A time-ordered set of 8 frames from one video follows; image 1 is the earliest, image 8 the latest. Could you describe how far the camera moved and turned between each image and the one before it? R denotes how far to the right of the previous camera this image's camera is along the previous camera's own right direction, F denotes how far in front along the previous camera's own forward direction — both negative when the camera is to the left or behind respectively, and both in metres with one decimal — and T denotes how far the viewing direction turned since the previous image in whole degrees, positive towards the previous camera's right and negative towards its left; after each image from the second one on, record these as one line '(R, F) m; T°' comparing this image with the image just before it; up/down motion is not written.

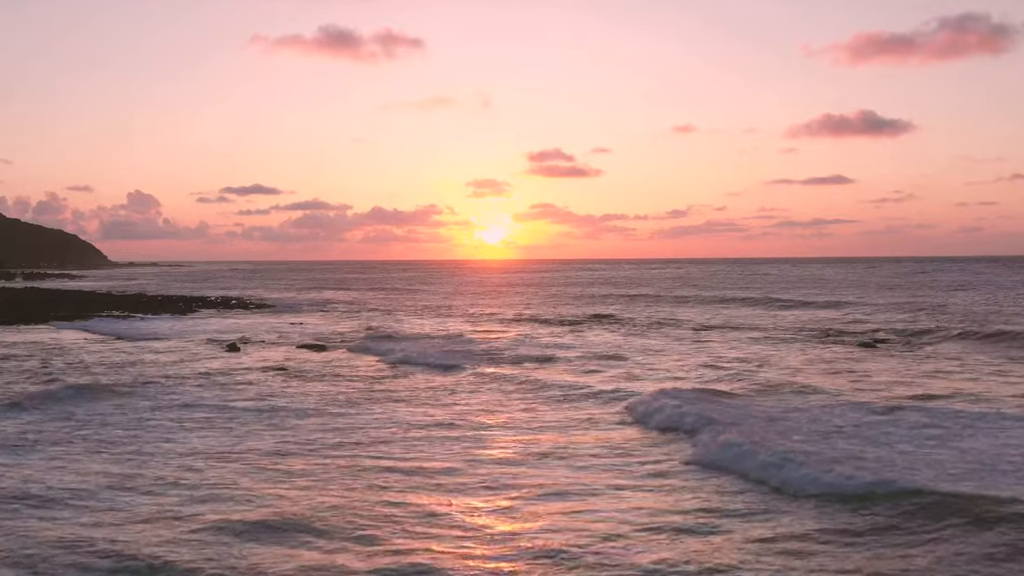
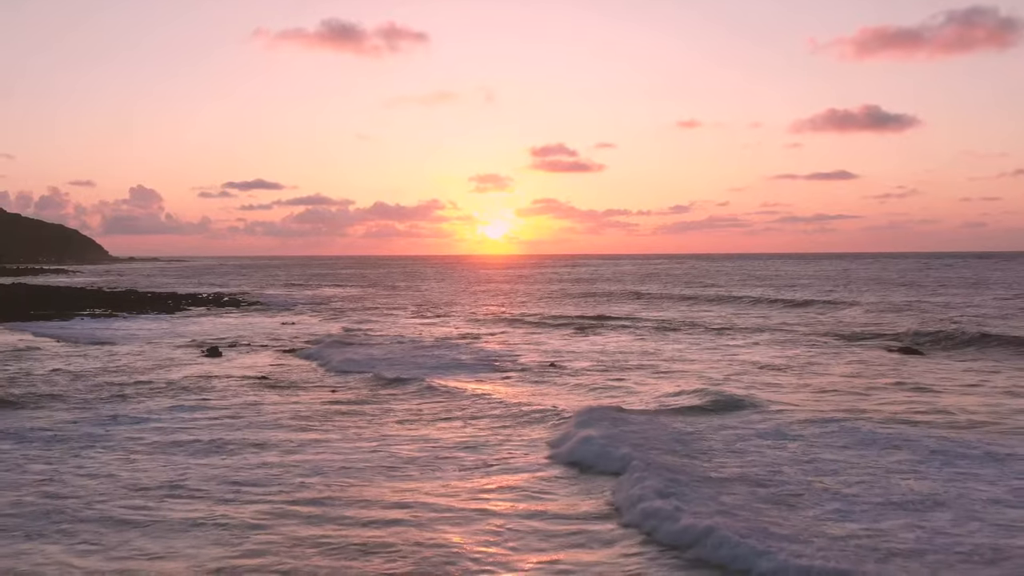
(-0.1, +2.8) m; 0°
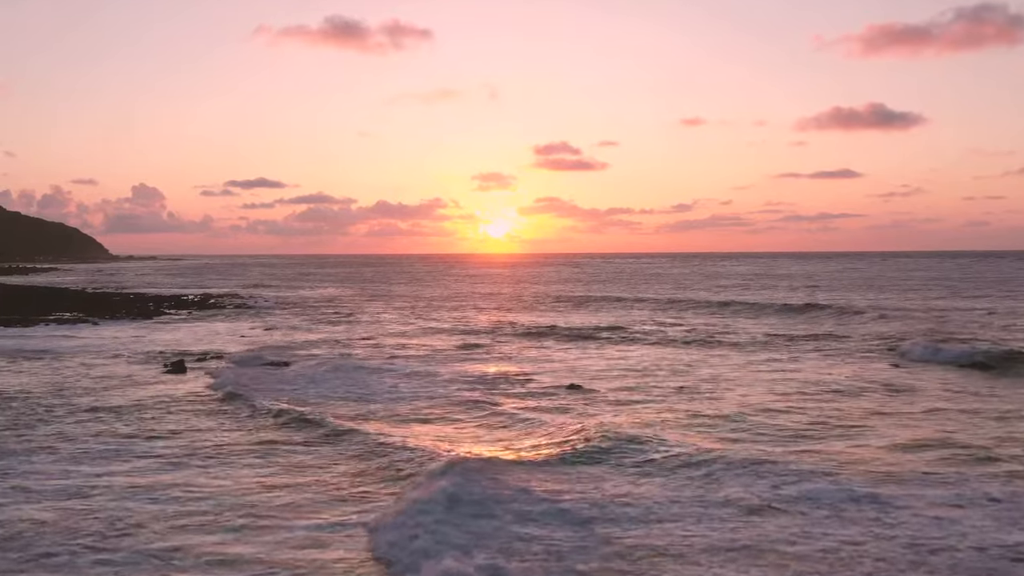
(-0.3, +4.2) m; 0°
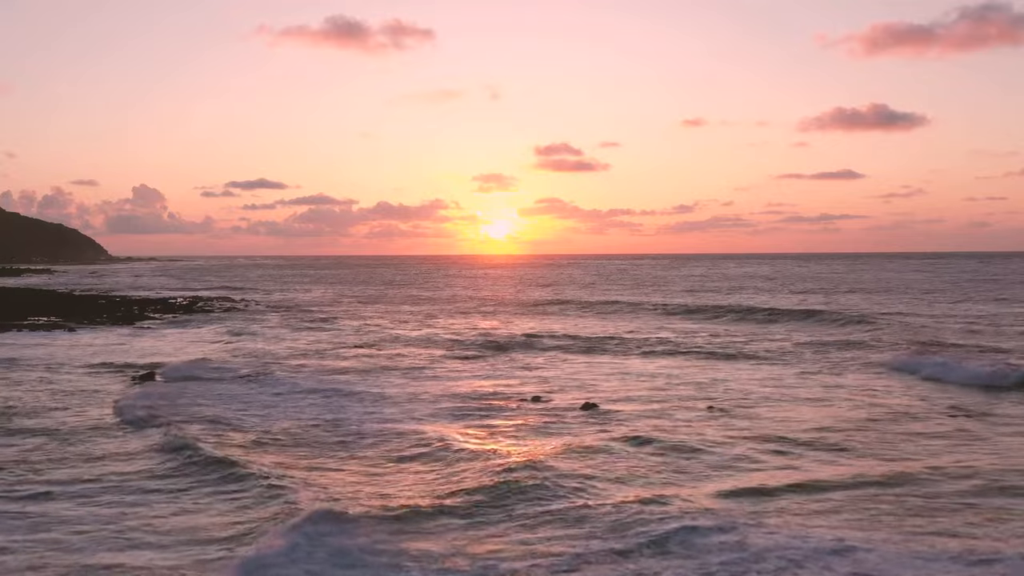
(-0.2, +2.7) m; 0°
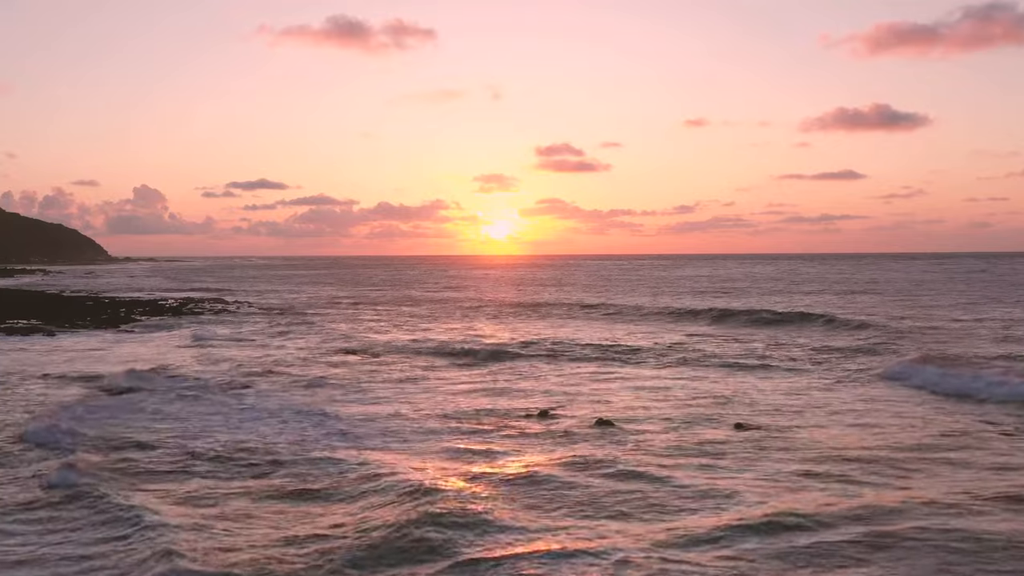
(-0.1, +2.1) m; 0°
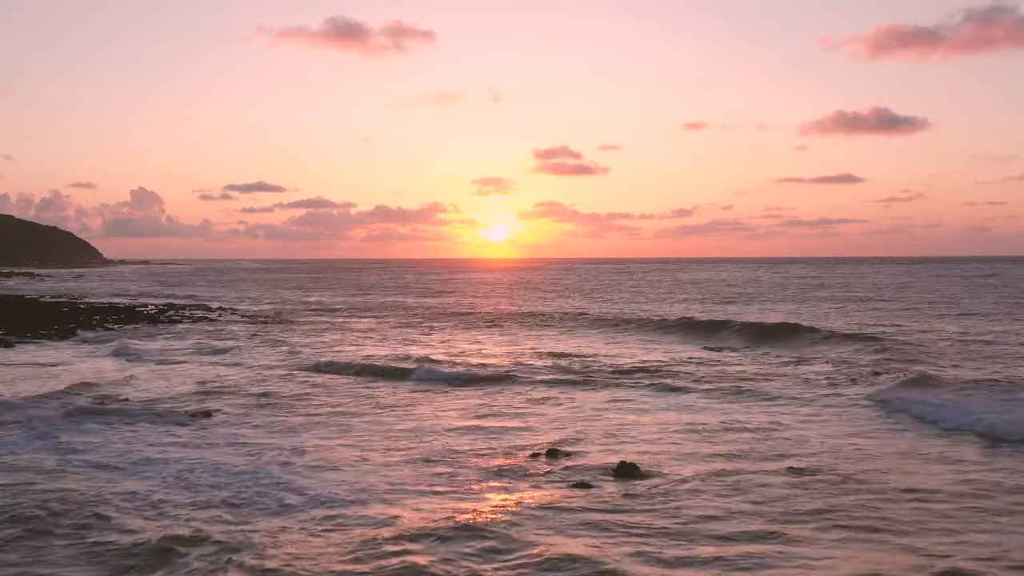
(-0.1, +3.3) m; 0°
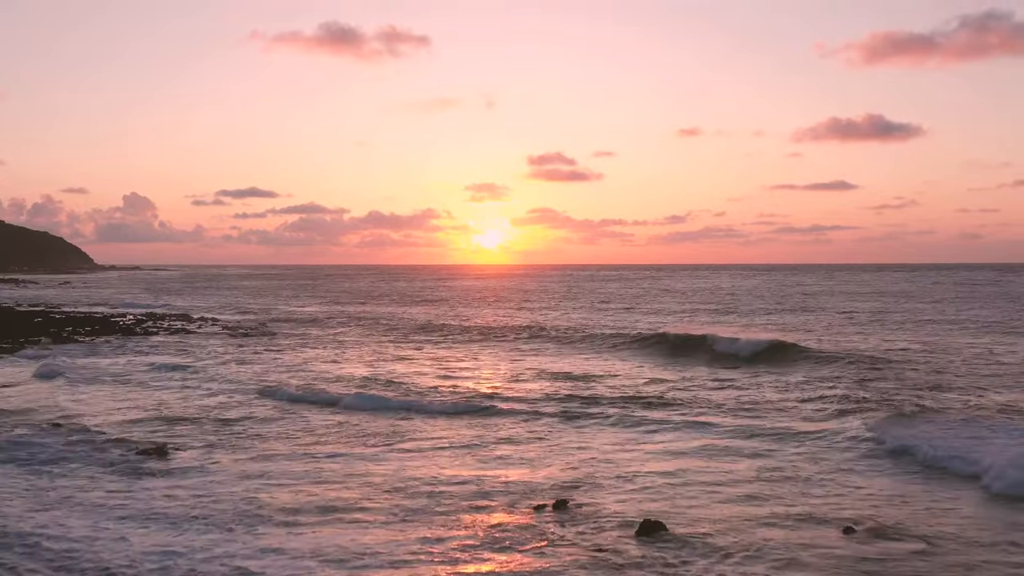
(-0.1, +2.5) m; 0°
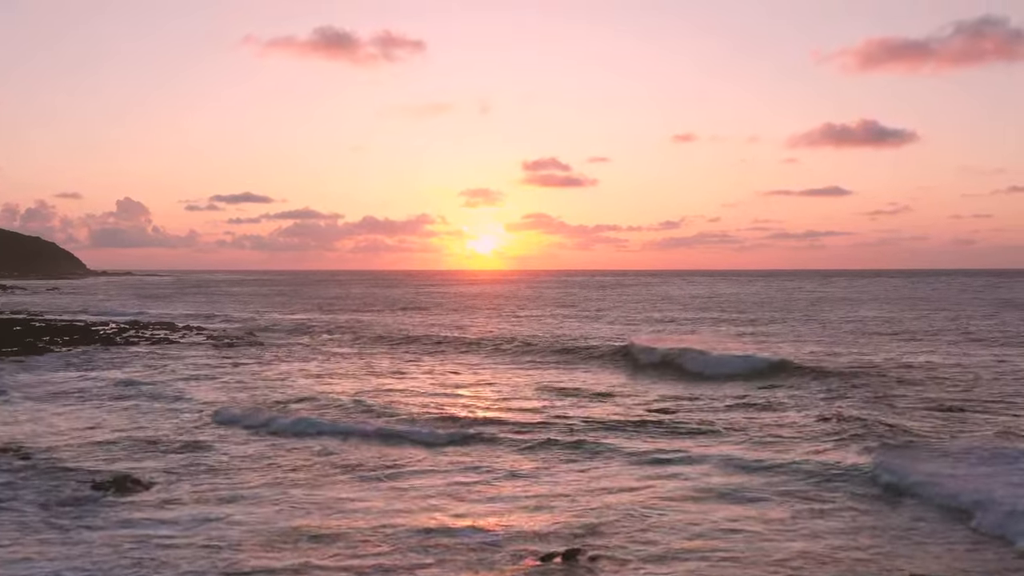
(-0.1, +1.9) m; 0°
